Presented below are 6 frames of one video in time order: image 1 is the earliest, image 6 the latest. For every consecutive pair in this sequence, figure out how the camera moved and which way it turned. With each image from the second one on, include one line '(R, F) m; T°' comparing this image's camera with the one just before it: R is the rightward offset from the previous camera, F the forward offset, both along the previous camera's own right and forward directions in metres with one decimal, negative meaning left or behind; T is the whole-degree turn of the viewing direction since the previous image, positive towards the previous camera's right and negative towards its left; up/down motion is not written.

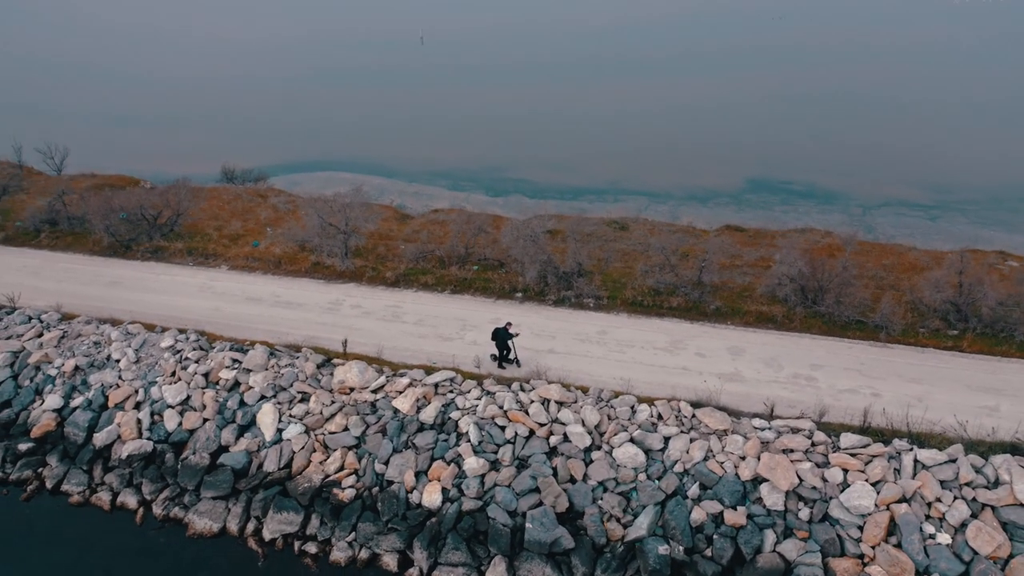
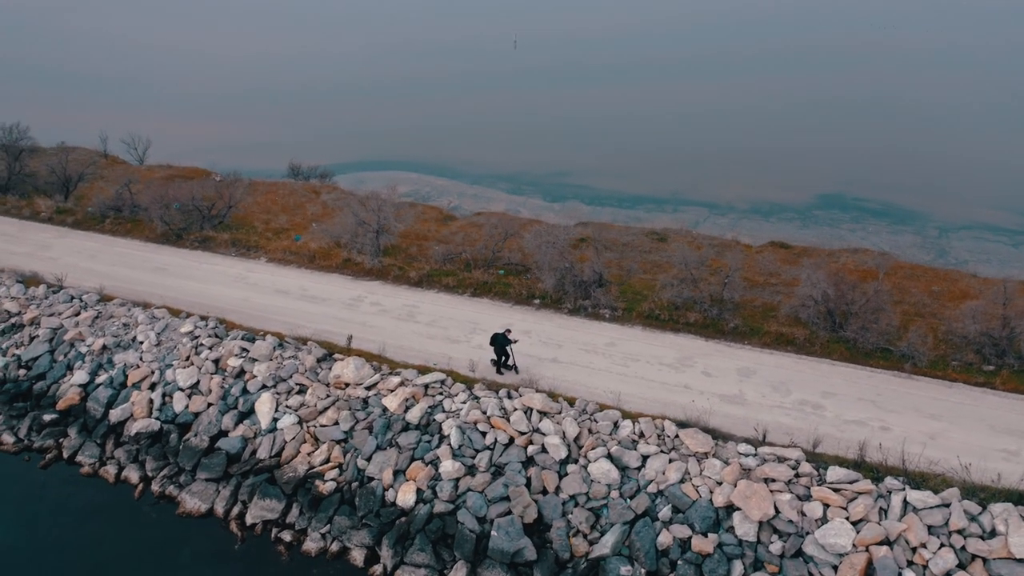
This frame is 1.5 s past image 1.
(+1.9, +0.2) m; -7°
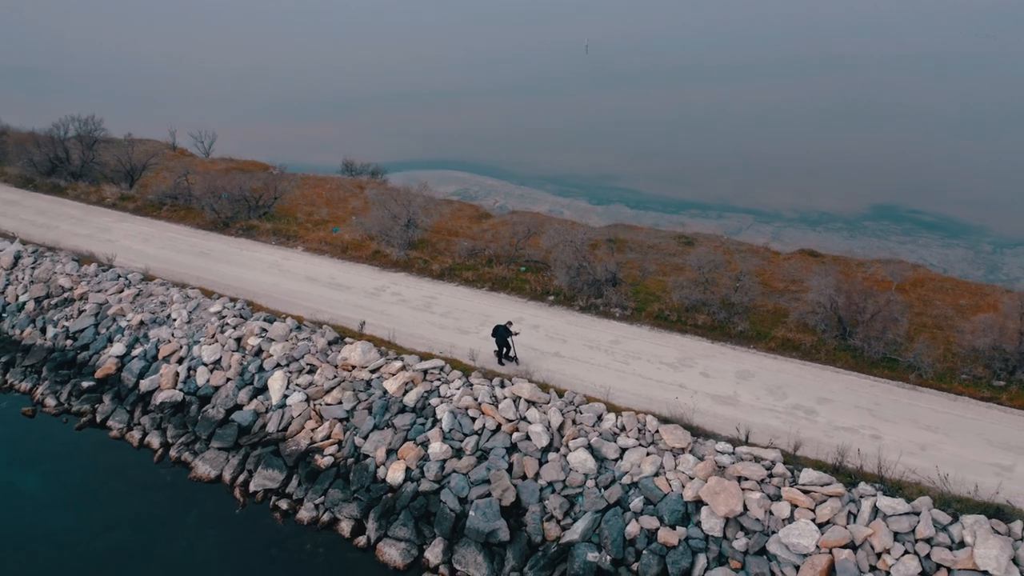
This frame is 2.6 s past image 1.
(+1.5, -0.5) m; -5°
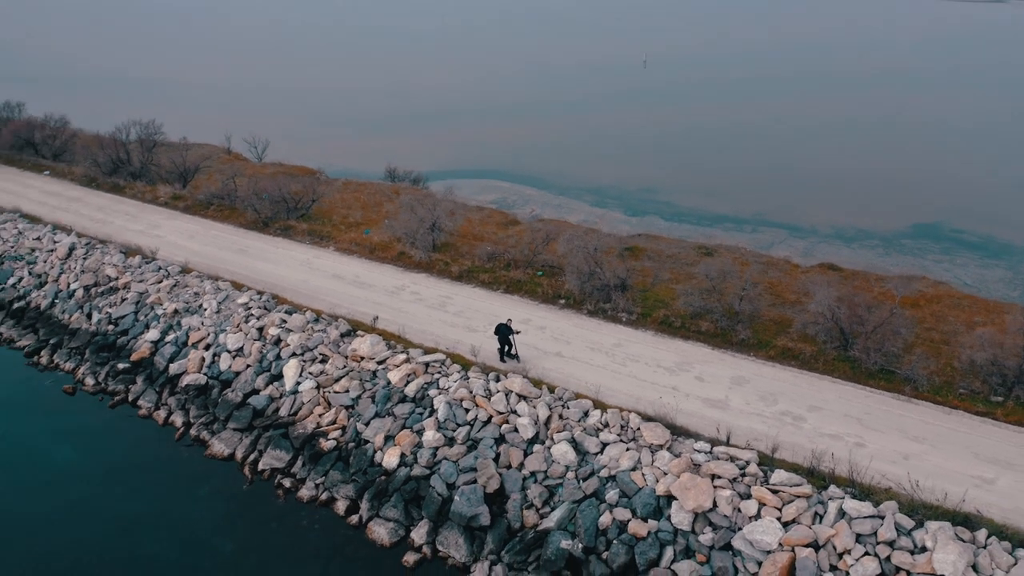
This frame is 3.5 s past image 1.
(+1.3, -0.6) m; -4°
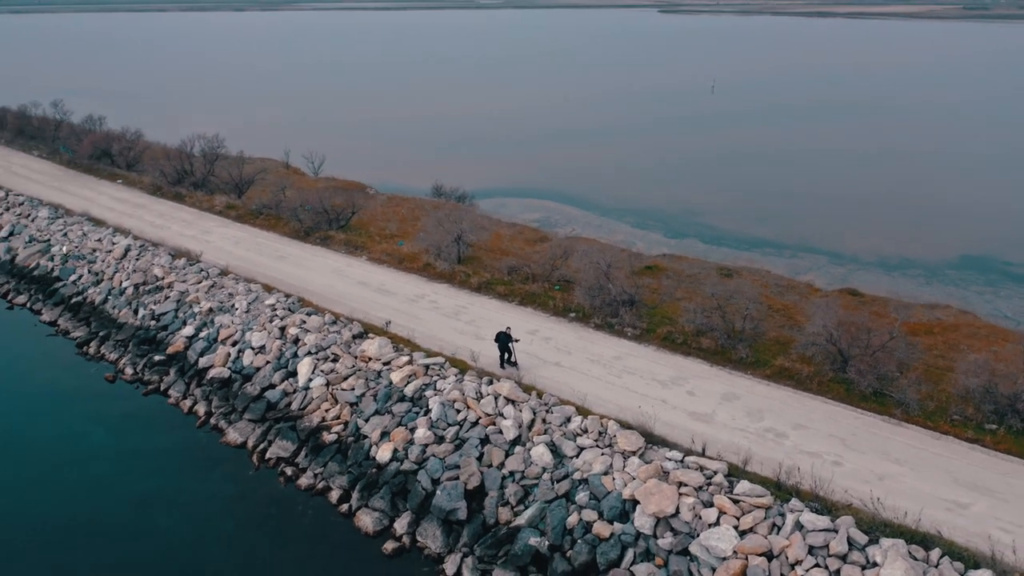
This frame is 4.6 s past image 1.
(+1.6, -0.7) m; -5°
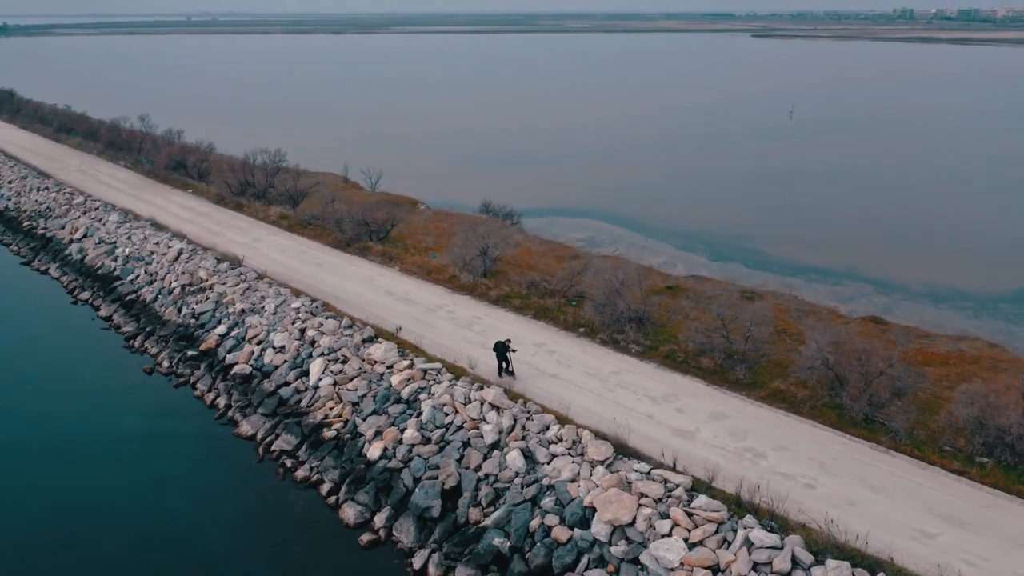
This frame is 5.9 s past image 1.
(+2.0, -0.5) m; -6°
